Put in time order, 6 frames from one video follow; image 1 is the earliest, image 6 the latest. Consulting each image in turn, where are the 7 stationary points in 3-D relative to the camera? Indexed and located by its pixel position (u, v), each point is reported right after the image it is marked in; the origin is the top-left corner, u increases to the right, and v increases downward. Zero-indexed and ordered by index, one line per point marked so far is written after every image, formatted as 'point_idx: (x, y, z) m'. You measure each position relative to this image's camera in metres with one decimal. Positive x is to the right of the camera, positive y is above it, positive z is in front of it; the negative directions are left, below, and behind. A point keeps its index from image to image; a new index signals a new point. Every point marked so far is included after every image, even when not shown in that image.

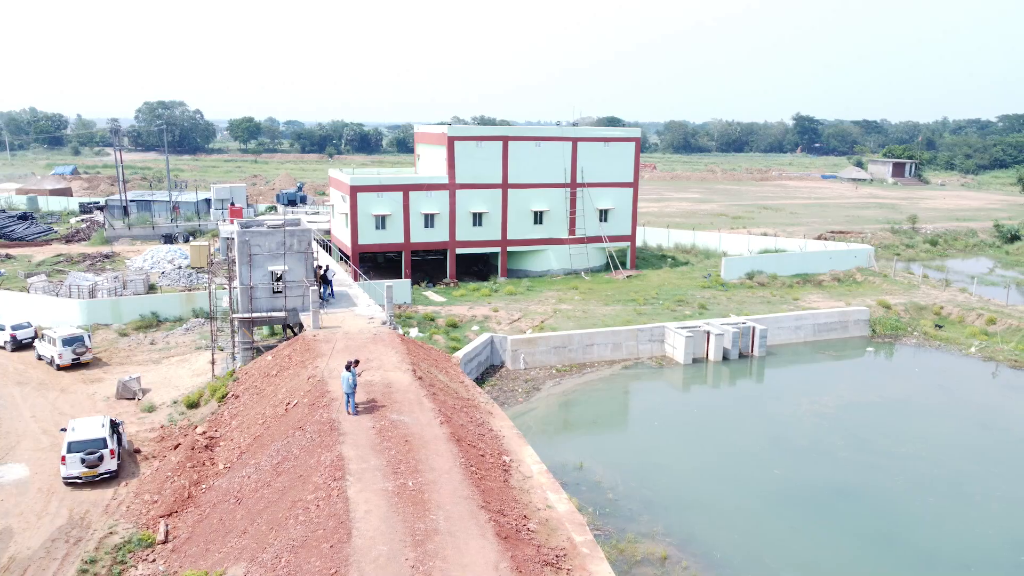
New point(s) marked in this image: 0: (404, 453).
0: (-2.1, -3.2, +15.8) m
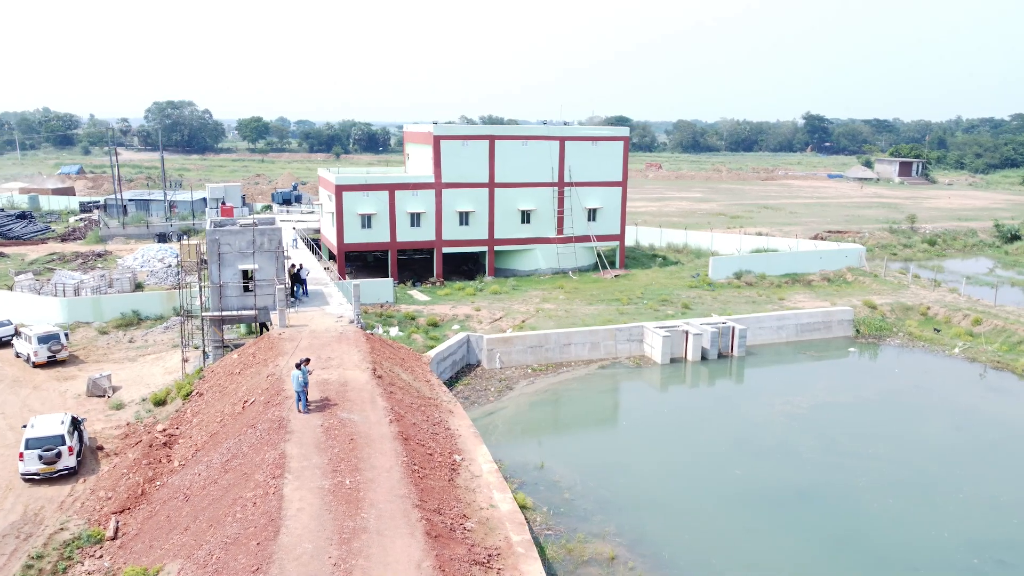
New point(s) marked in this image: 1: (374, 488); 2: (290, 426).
0: (-3.2, -3.2, +15.8) m
1: (-2.5, -3.6, +14.5) m
2: (-4.6, -2.9, +17.0) m
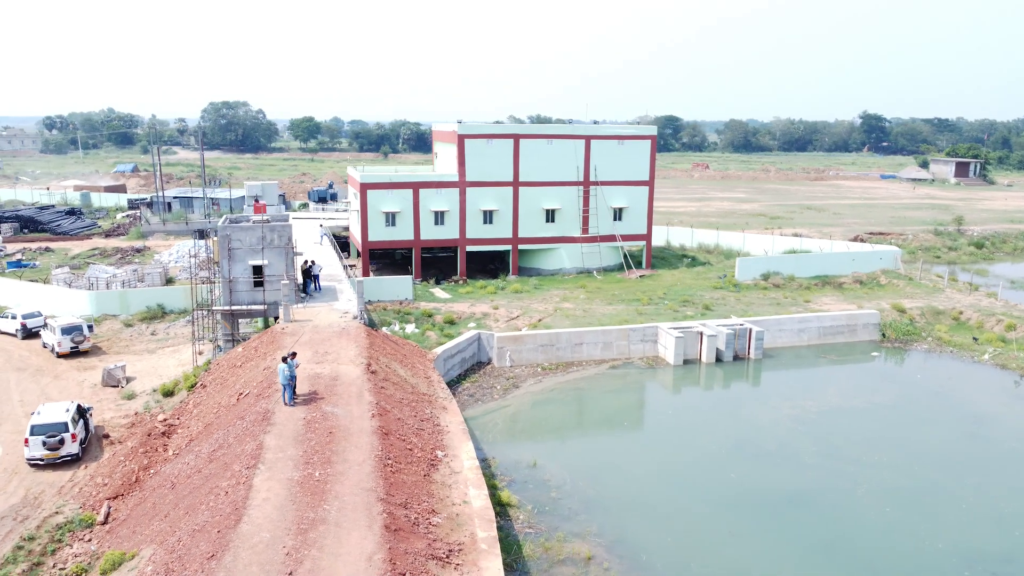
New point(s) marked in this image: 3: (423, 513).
0: (-3.7, -3.1, +16.1) m
1: (-3.1, -3.5, +14.7) m
2: (-5.1, -2.8, +17.3) m
3: (-1.6, -4.1, +14.7) m
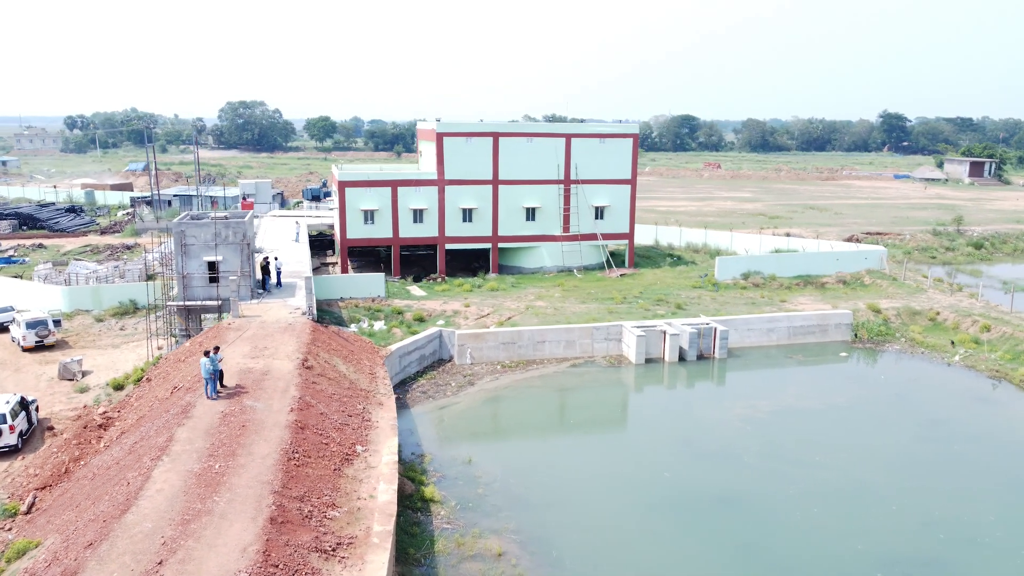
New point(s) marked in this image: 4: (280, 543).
0: (-5.6, -3.0, +16.2) m
1: (-4.9, -3.4, +14.8) m
2: (-6.9, -2.7, +17.5) m
3: (-3.5, -4.0, +14.8) m
4: (-3.7, -4.1, +13.0) m
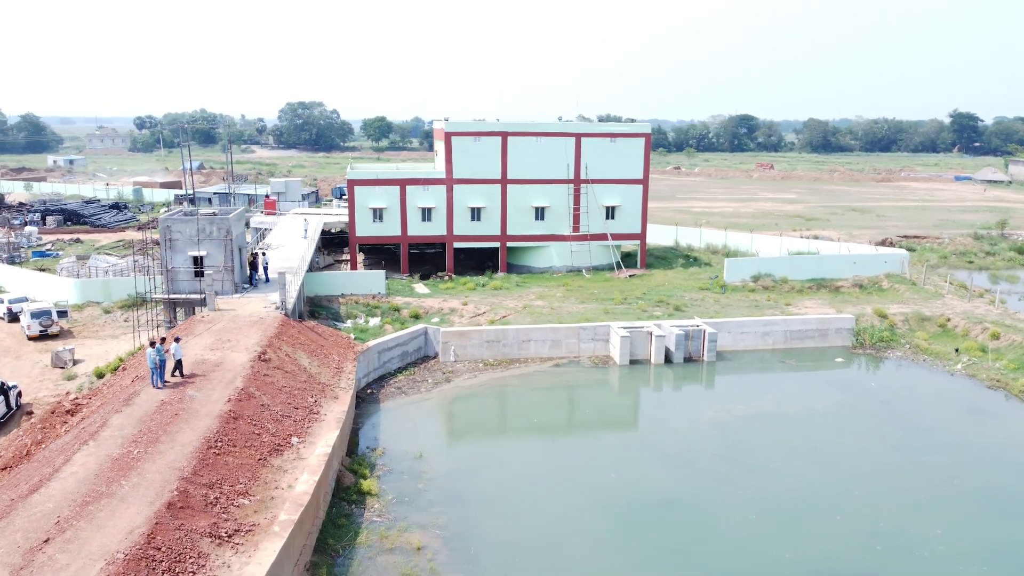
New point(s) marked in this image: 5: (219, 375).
0: (-7.2, -2.8, +16.8) m
1: (-6.7, -3.2, +15.4) m
2: (-8.4, -2.5, +18.2) m
3: (-5.3, -3.9, +15.2) m
4: (-5.6, -4.0, +13.5) m
5: (-7.1, -2.1, +19.8) m
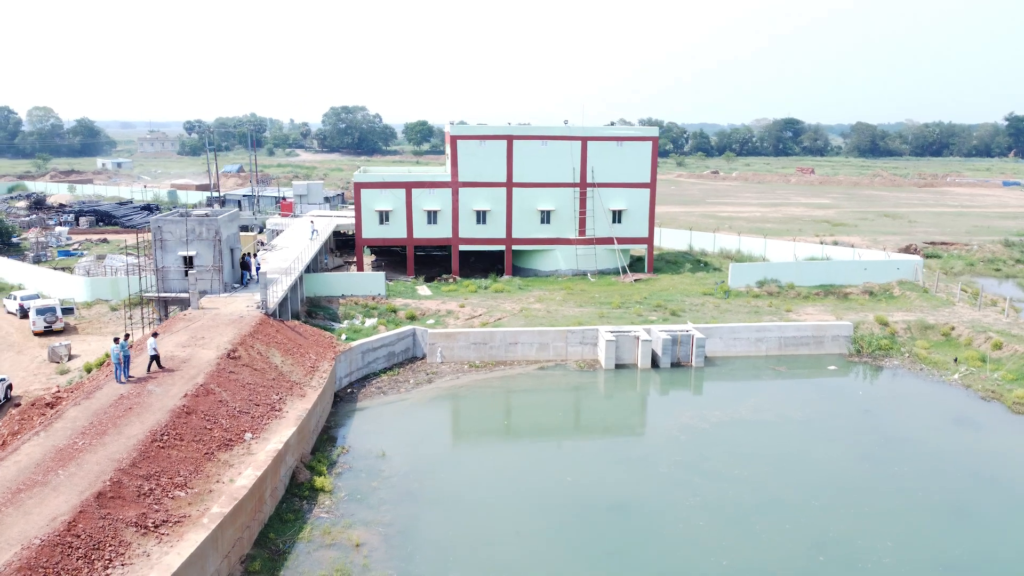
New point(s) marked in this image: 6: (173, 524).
0: (-8.5, -2.8, +17.4) m
1: (-8.1, -3.2, +15.9) m
2: (-9.6, -2.4, +18.8) m
3: (-6.7, -3.8, +15.7) m
4: (-7.1, -3.9, +14.0) m
5: (-8.2, -2.1, +20.4) m
6: (-6.1, -4.3, +14.8) m
